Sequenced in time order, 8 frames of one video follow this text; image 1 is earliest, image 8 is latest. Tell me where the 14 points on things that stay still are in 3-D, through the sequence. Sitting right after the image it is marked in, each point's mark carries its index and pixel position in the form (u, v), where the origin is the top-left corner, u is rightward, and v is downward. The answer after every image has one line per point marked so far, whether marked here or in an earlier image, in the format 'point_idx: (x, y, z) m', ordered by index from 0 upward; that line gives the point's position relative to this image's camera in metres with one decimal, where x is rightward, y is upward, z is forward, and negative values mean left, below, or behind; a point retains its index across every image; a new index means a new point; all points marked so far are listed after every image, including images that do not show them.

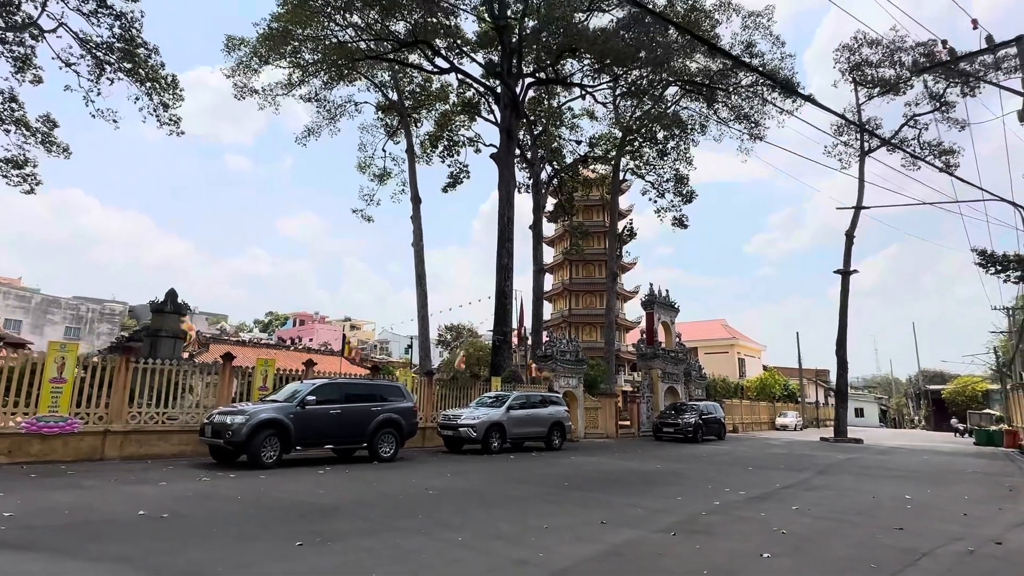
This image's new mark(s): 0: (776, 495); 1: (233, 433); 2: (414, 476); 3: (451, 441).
0: (+4.8, -3.8, +10.7) m
1: (-5.4, -2.8, +11.3) m
2: (-1.9, -3.7, +11.4) m
3: (-1.8, -4.4, +17.0) m
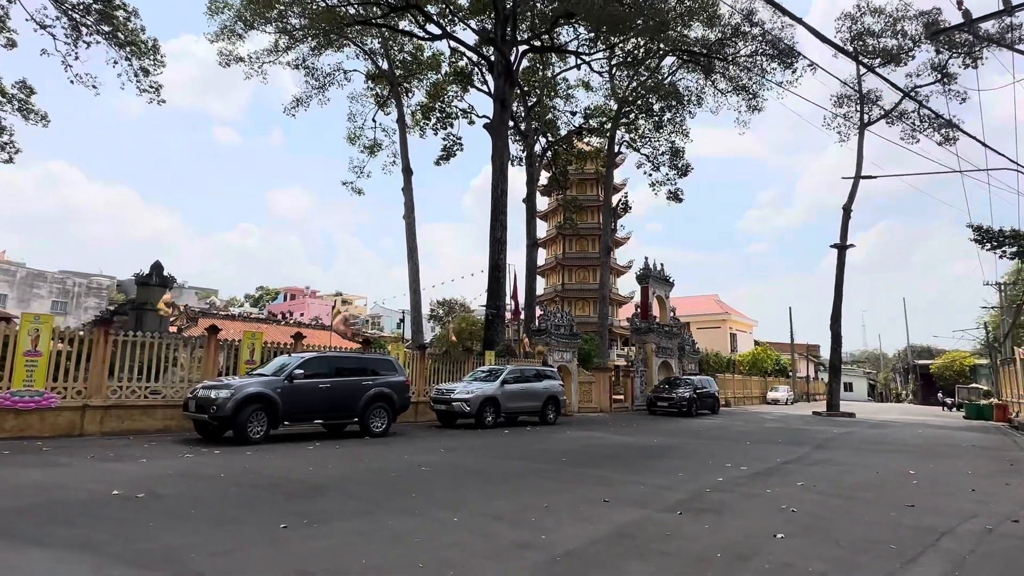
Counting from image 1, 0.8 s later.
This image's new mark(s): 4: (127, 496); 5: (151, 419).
0: (+4.8, -3.3, +10.5) m
1: (-5.5, -2.2, +10.9) m
2: (-2.0, -3.1, +11.0) m
3: (-1.9, -3.6, +16.7) m
4: (-4.2, -2.3, +6.4) m
5: (-7.9, -2.9, +12.9) m
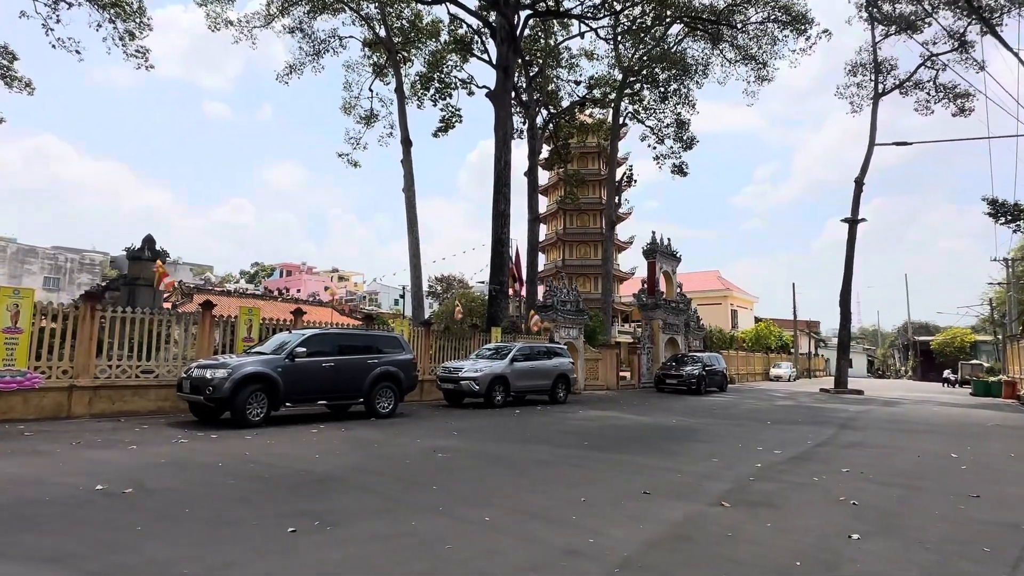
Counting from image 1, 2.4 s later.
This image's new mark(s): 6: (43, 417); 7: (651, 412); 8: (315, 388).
0: (+5.1, -2.8, +9.8) m
1: (-5.1, -1.7, +10.1) m
2: (-1.7, -2.6, +10.3) m
3: (-1.7, -2.9, +16.0) m
4: (-3.9, -2.0, +5.7) m
5: (-7.6, -2.3, +12.1) m
6: (-8.7, -2.4, +10.8) m
7: (+4.1, -3.6, +17.1) m
8: (-3.8, -1.9, +11.5) m
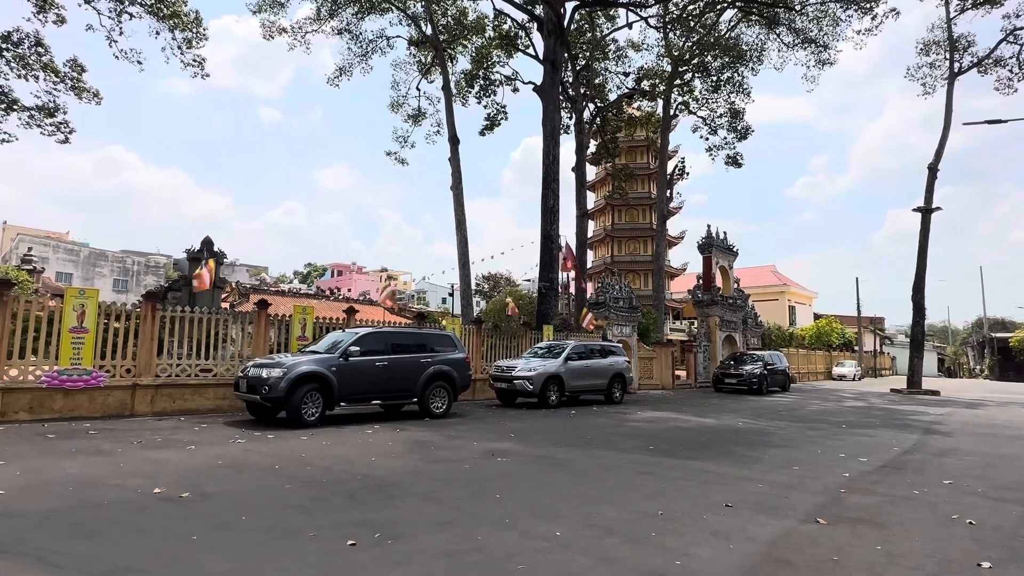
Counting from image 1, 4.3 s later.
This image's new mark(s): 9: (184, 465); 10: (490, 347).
0: (+6.0, -2.7, +9.0) m
1: (-4.1, -1.7, +10.0) m
2: (-0.6, -2.5, +10.0) m
3: (-0.2, -2.8, +15.7) m
4: (-3.2, -2.0, +5.5) m
5: (-6.5, -2.3, +12.2) m
6: (-7.6, -2.4, +11.0) m
7: (+5.6, -3.5, +16.3) m
8: (-2.7, -1.9, +11.3) m
9: (-3.9, -2.1, +6.9) m
10: (-0.7, -1.9, +18.6) m
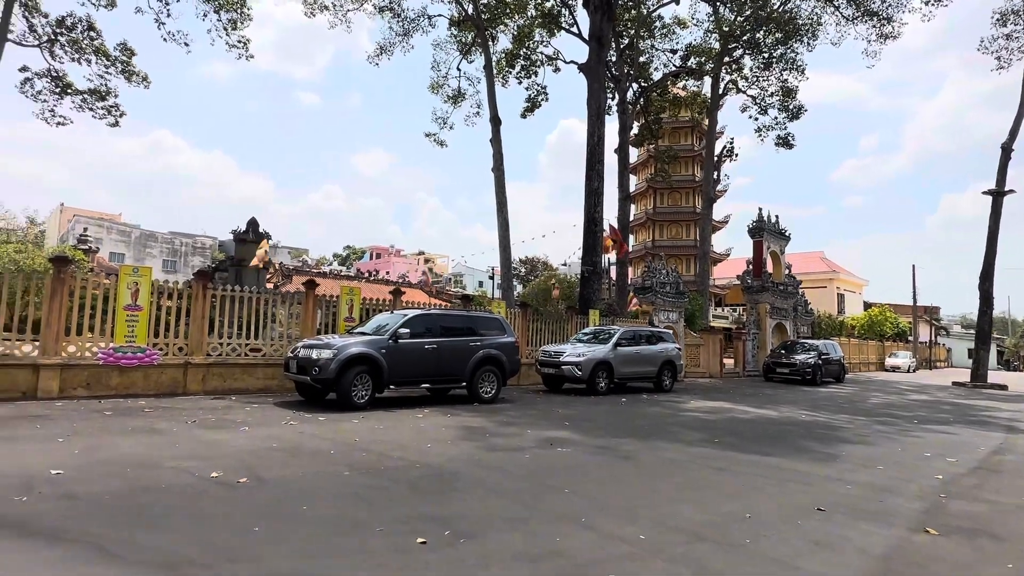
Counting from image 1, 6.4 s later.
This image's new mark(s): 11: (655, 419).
0: (+6.9, -2.5, +8.2) m
1: (-3.2, -1.4, +9.9) m
2: (+0.3, -2.2, +9.6) m
3: (+1.0, -2.4, +15.3) m
4: (-2.6, -1.7, +5.3) m
5: (-5.4, -1.9, +12.2) m
6: (-6.6, -2.0, +11.1) m
7: (+6.9, -3.1, +15.6) m
8: (-1.7, -1.5, +11.0) m
9: (-3.2, -1.8, +6.8) m
10: (+0.7, -1.3, +18.2) m
11: (+2.8, -2.6, +11.4) m
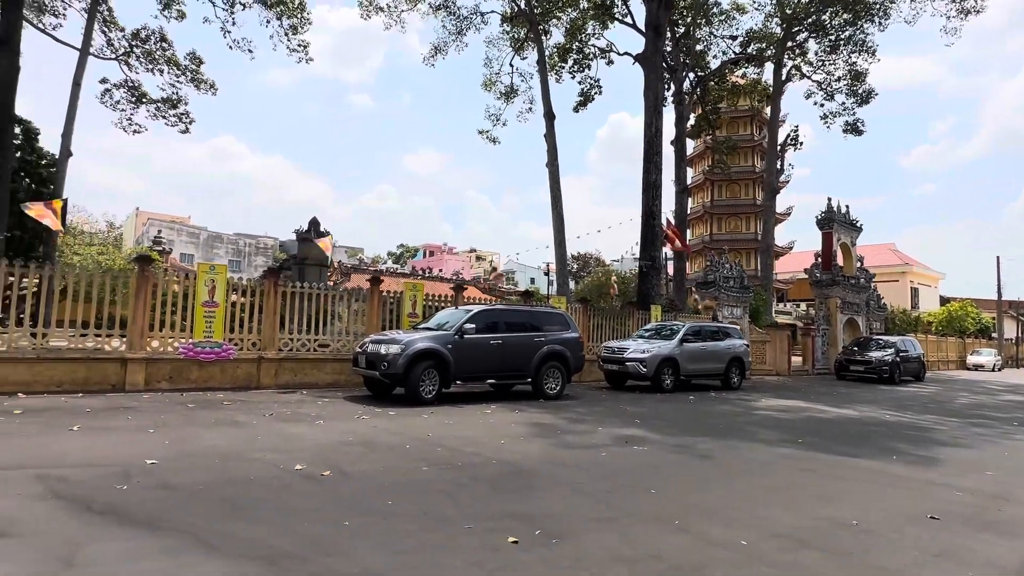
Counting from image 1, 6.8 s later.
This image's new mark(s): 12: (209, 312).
0: (+7.8, -2.4, +7.4) m
1: (-2.1, -1.3, +9.9) m
2: (+1.4, -2.1, +9.4) m
3: (+2.6, -2.2, +15.0) m
4: (-1.8, -1.7, +5.4) m
5: (-4.1, -1.8, +12.4) m
6: (-5.4, -1.9, +11.4) m
7: (+8.5, -2.9, +14.8) m
8: (-0.5, -1.5, +11.0) m
9: (-2.3, -1.8, +6.8) m
10: (+2.6, -1.2, +17.9) m
11: (+4.1, -2.4, +11.0) m
12: (-5.9, -0.5, +11.3) m
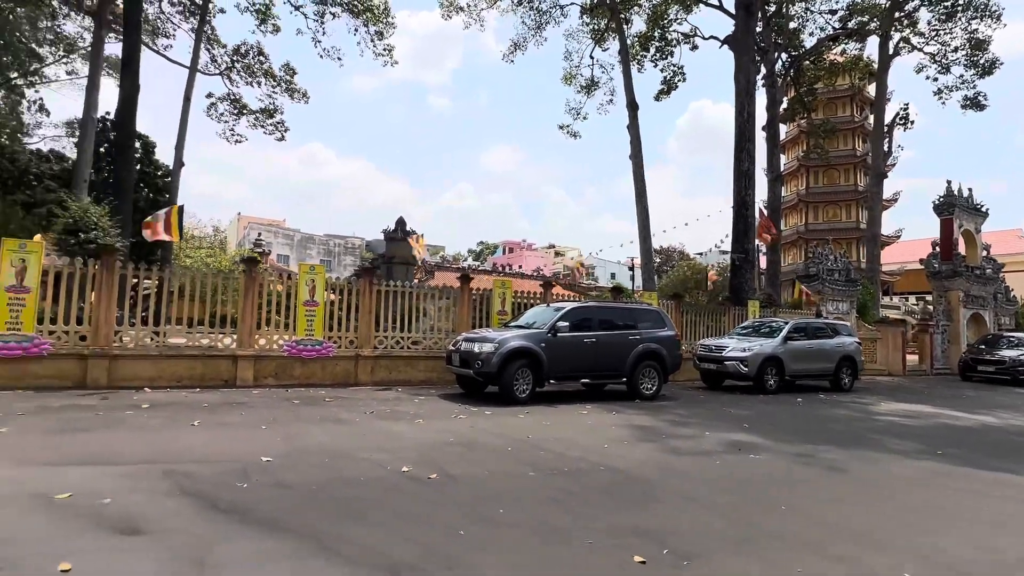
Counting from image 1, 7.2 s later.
0: (+9.0, -2.2, +6.1) m
1: (-0.5, -1.3, +9.8) m
2: (+2.9, -2.1, +8.9) m
3: (+4.9, -2.1, +14.2) m
4: (-0.8, -1.7, +5.3) m
5: (-2.1, -1.8, +12.6) m
6: (-3.5, -1.9, +11.8) m
7: (+10.7, -2.7, +13.3) m
8: (+1.2, -1.4, +10.7) m
9: (-1.1, -1.8, +6.8) m
10: (+5.2, -1.1, +17.1) m
11: (+5.7, -2.3, +10.1) m
12: (-4.1, -0.5, +11.7) m
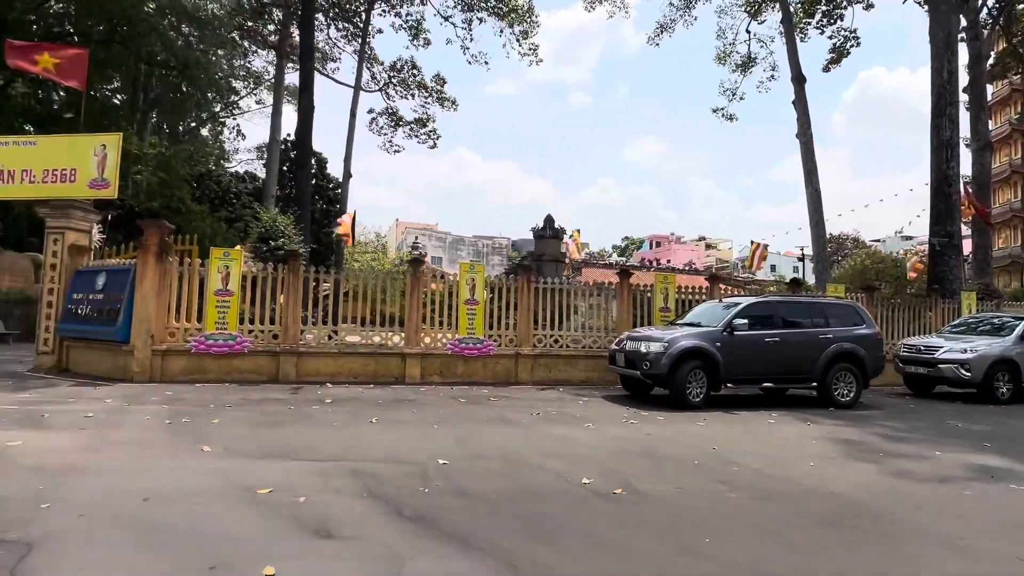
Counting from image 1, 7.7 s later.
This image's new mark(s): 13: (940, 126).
0: (+10.5, -2.0, +3.2) m
1: (+2.2, -1.2, +9.1) m
2: (+5.2, -1.9, +7.4) m
3: (+8.4, -1.9, +12.1) m
4: (+0.7, -1.7, +4.8) m
5: (+1.3, -1.7, +12.2) m
6: (-0.3, -1.9, +11.8) m
7: (+13.9, -2.4, +9.8) m
8: (+4.0, -1.3, +9.5) m
9: (+0.9, -1.7, +6.4) m
10: (+9.4, -0.8, +14.8) m
11: (+8.3, -2.1, +7.9) m
12: (-0.9, -0.4, +11.8) m
13: (+13.9, +5.3, +18.6) m
